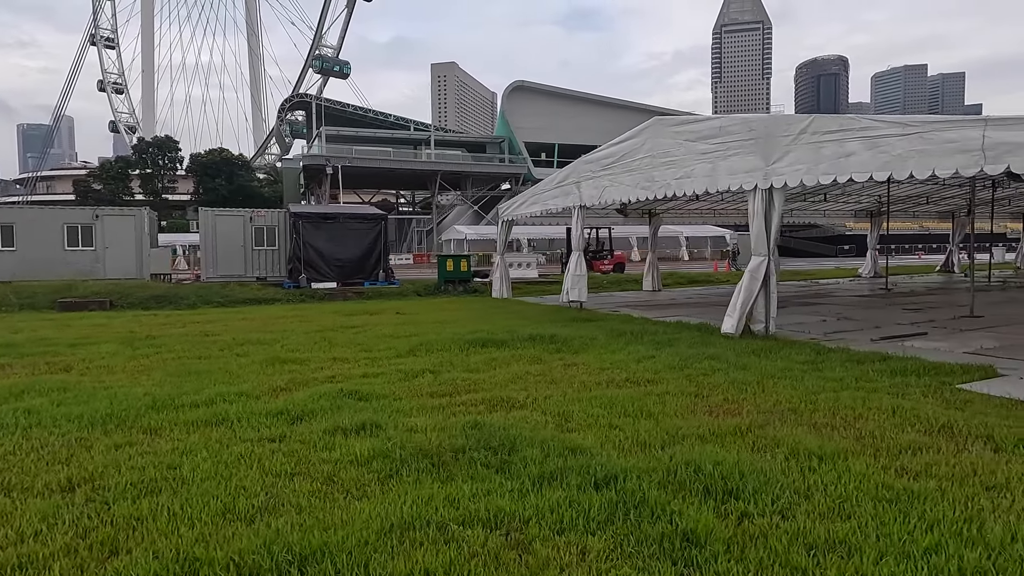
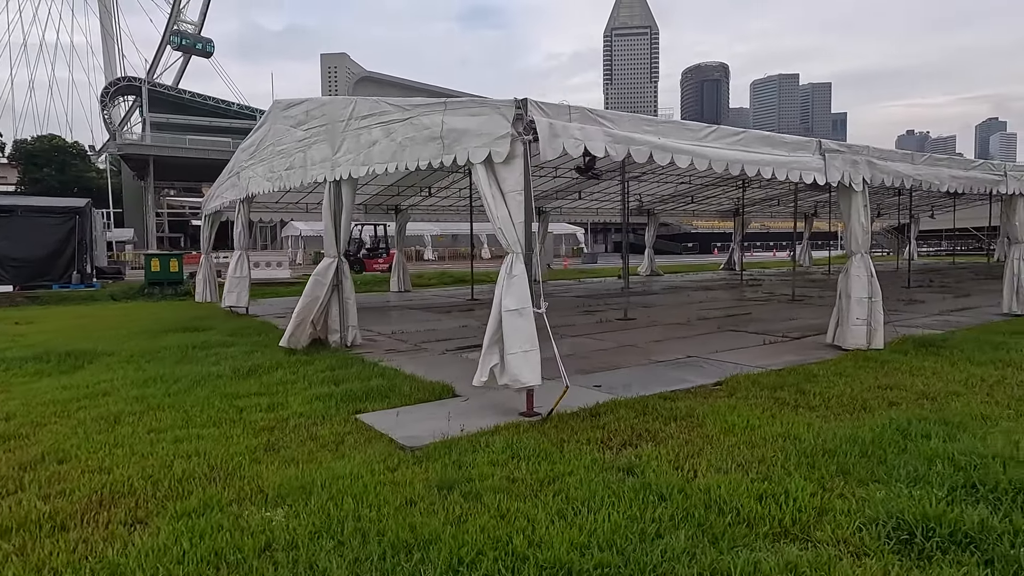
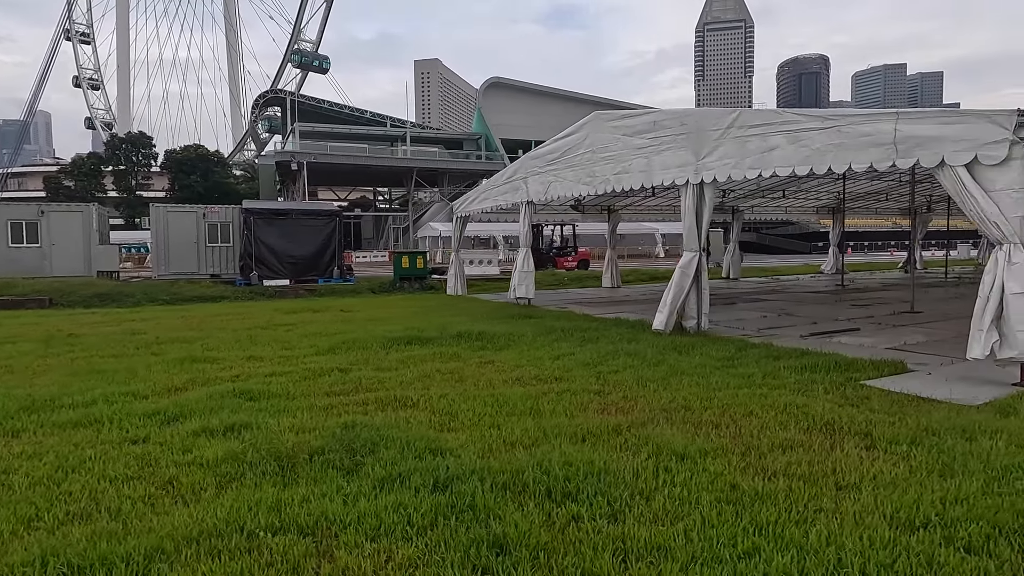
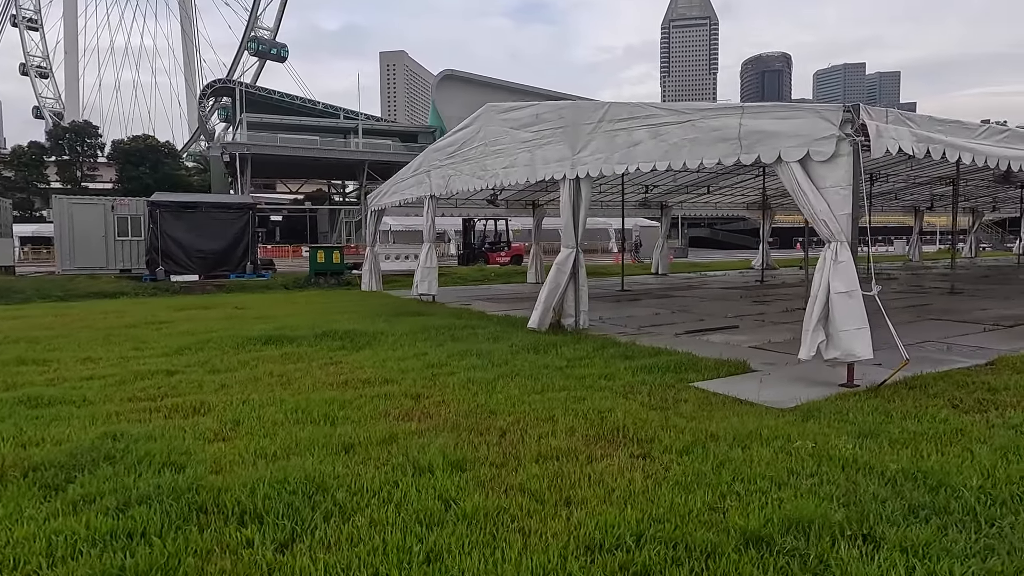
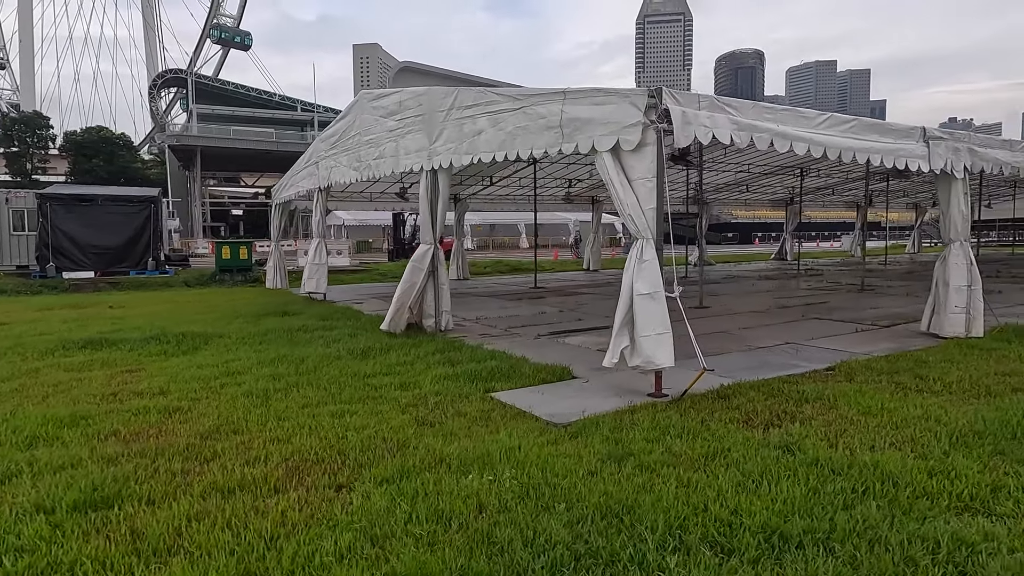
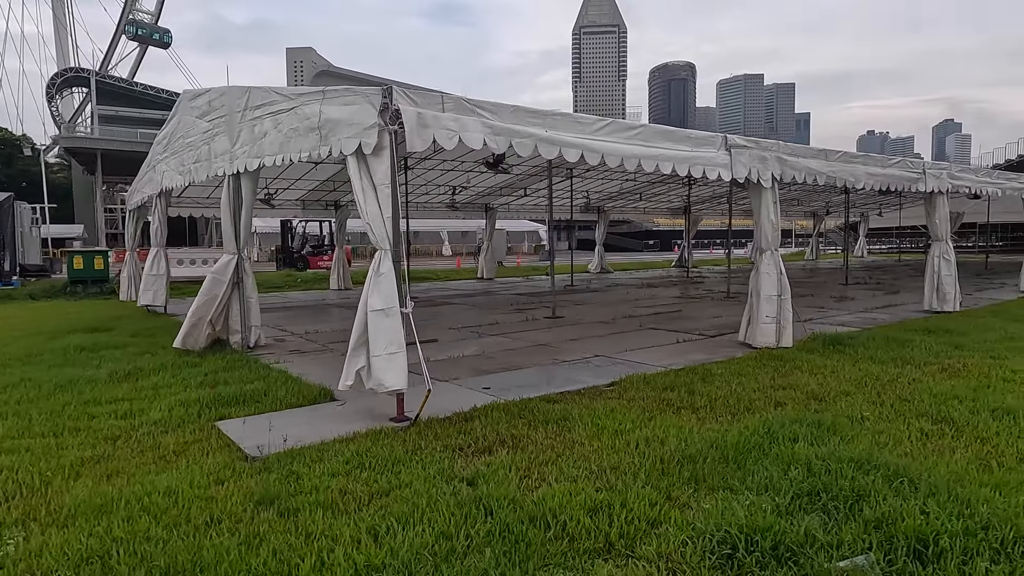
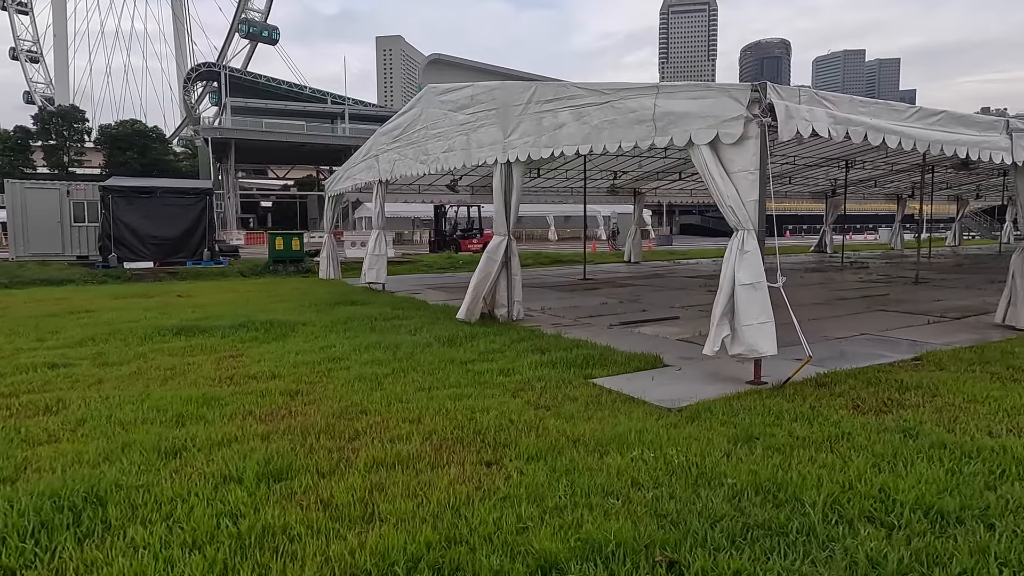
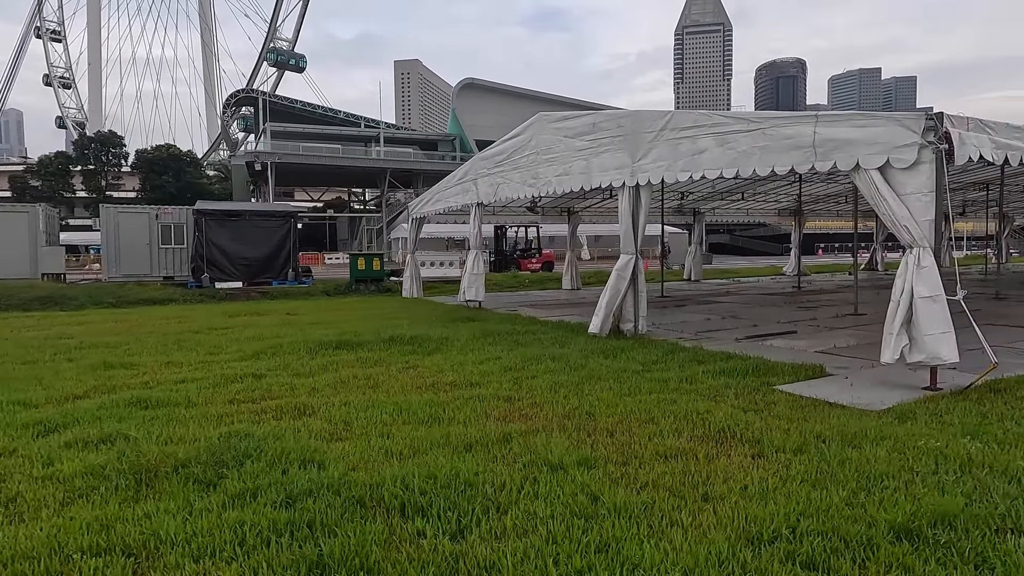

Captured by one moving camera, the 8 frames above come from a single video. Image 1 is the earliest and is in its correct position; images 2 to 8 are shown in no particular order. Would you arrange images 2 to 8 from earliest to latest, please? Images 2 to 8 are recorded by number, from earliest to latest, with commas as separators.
3, 8, 4, 7, 5, 2, 6
